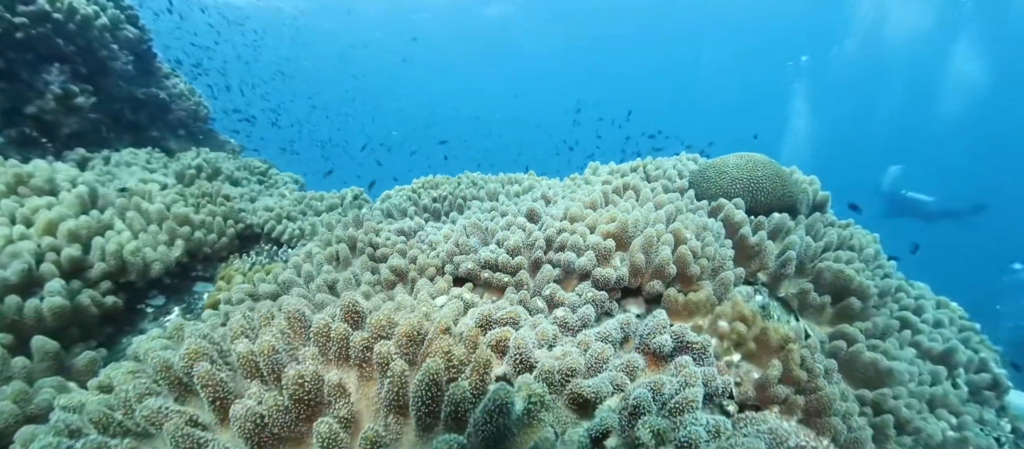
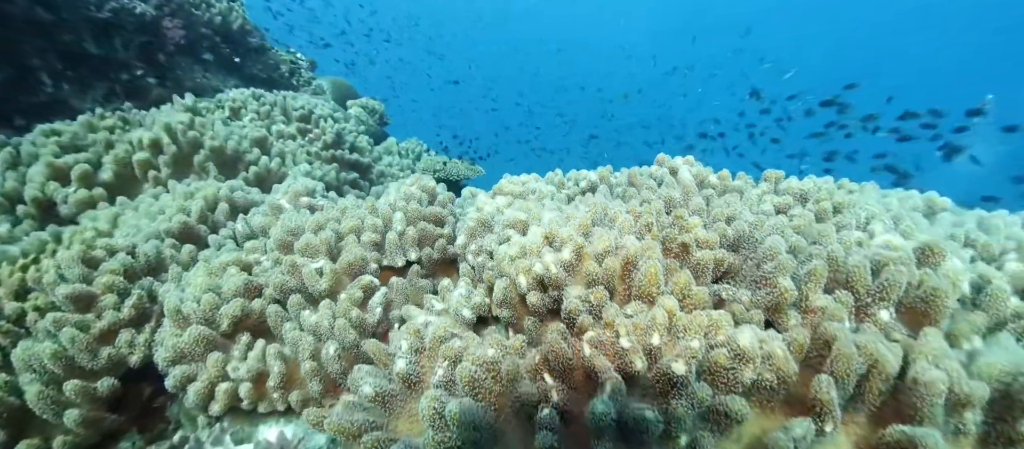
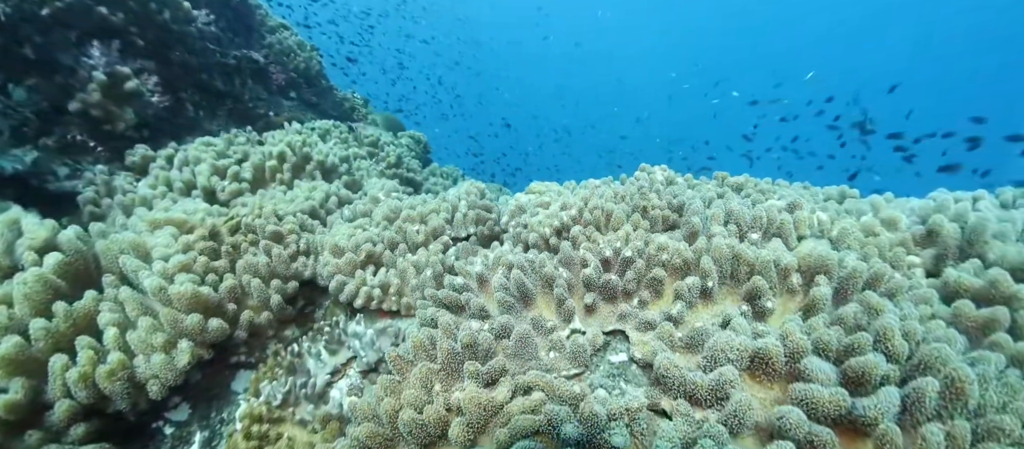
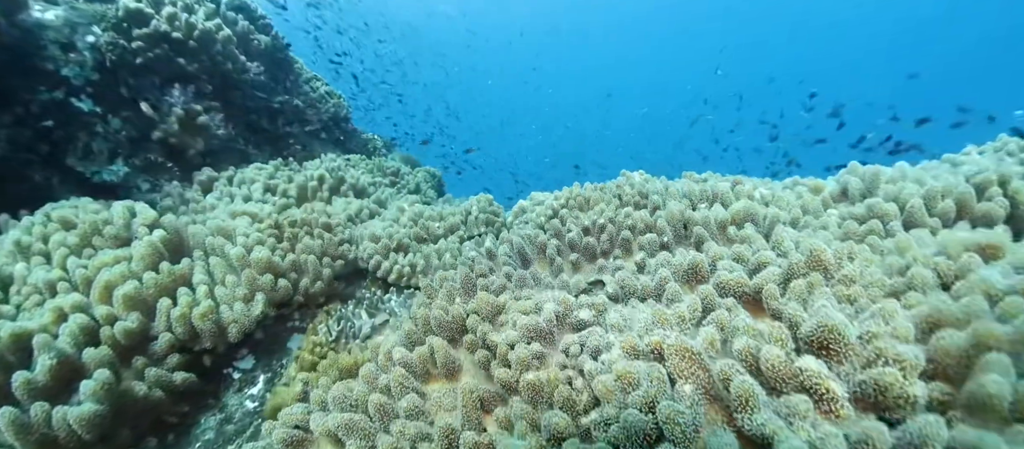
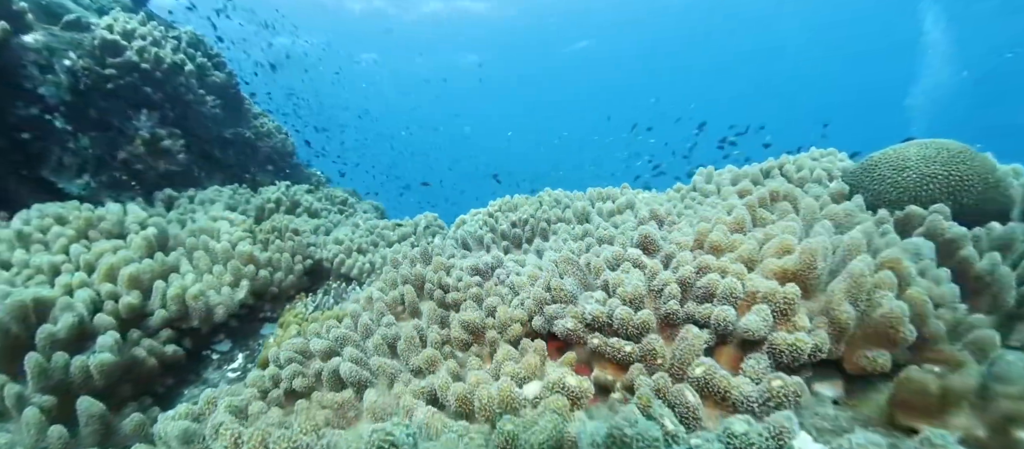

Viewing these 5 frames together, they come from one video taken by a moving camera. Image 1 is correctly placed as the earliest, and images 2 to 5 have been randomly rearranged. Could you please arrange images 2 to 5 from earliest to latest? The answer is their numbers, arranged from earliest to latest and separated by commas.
5, 4, 3, 2
